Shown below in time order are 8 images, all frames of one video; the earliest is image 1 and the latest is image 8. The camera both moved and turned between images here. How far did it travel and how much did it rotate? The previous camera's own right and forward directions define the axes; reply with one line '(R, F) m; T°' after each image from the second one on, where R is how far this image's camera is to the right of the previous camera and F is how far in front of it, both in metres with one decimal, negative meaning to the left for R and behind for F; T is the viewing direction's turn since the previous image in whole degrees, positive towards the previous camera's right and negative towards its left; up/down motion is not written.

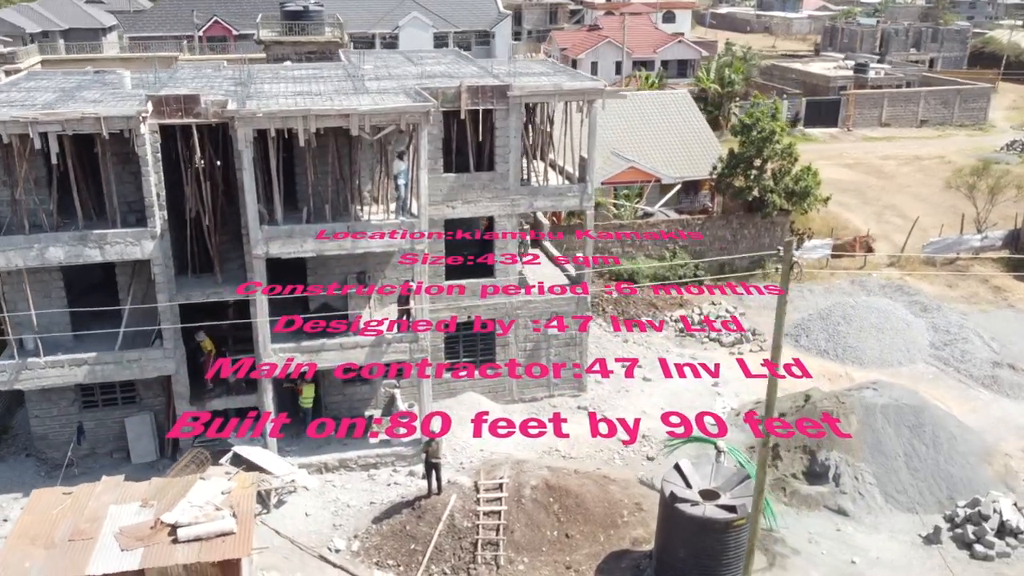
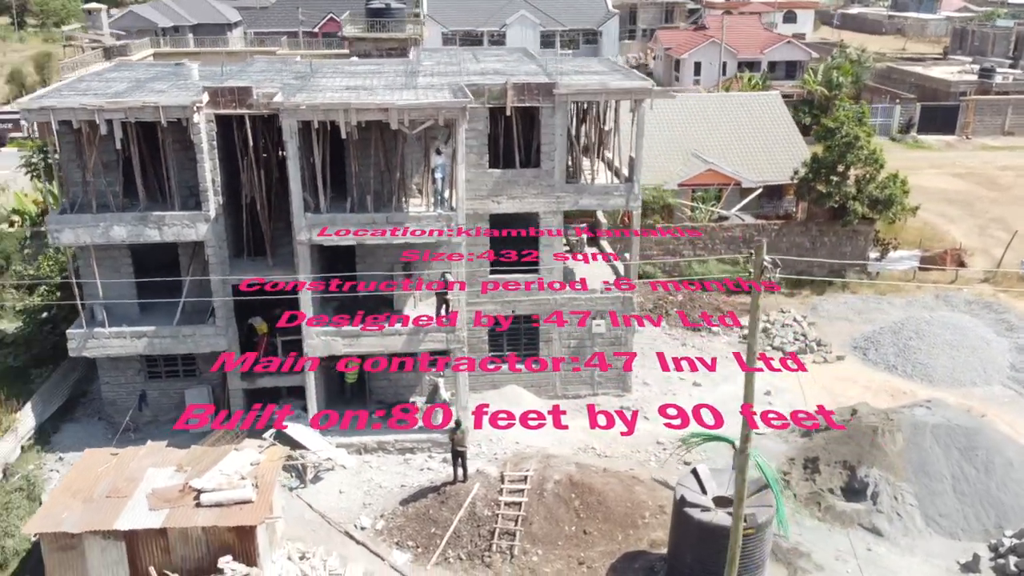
(+2.1, -0.2) m; -7°
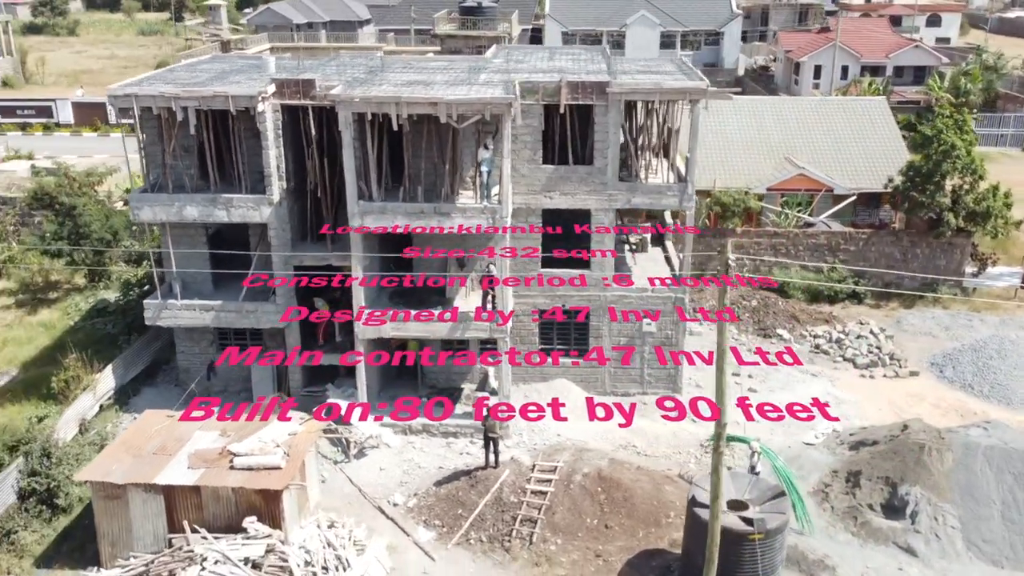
(+2.3, -0.3) m; -8°
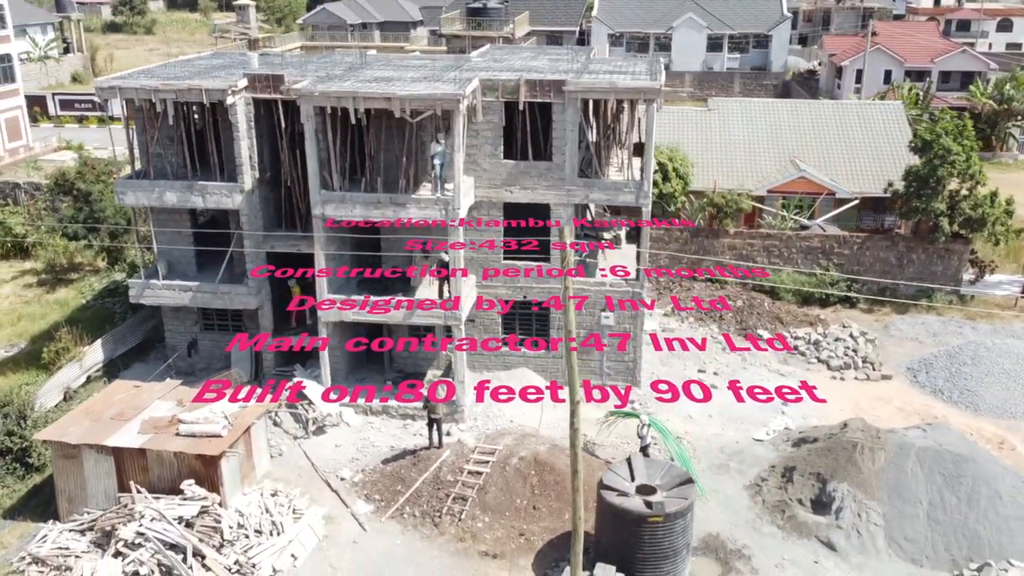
(+3.4, -0.8) m; -5°
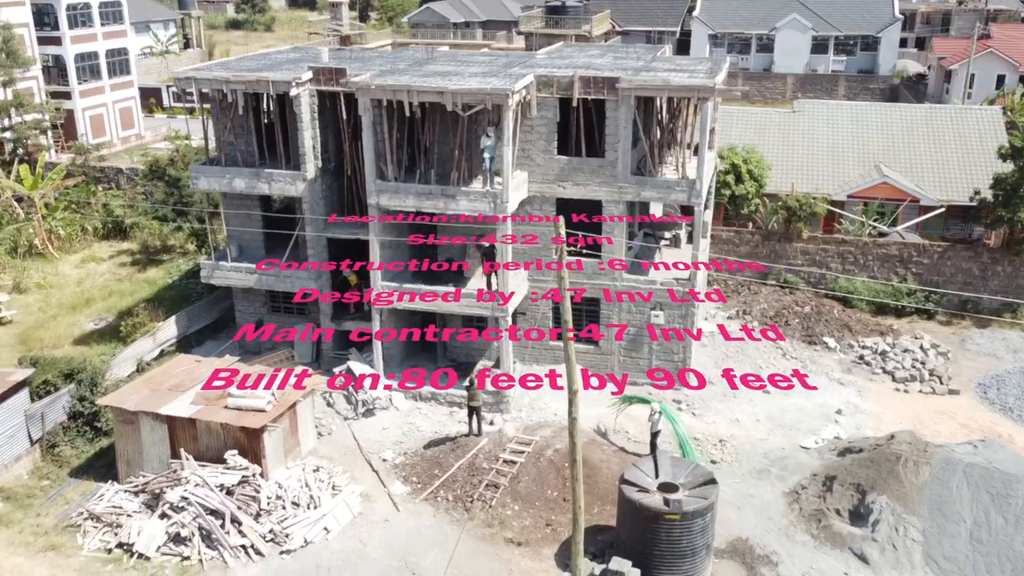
(+1.7, -0.2) m; -7°
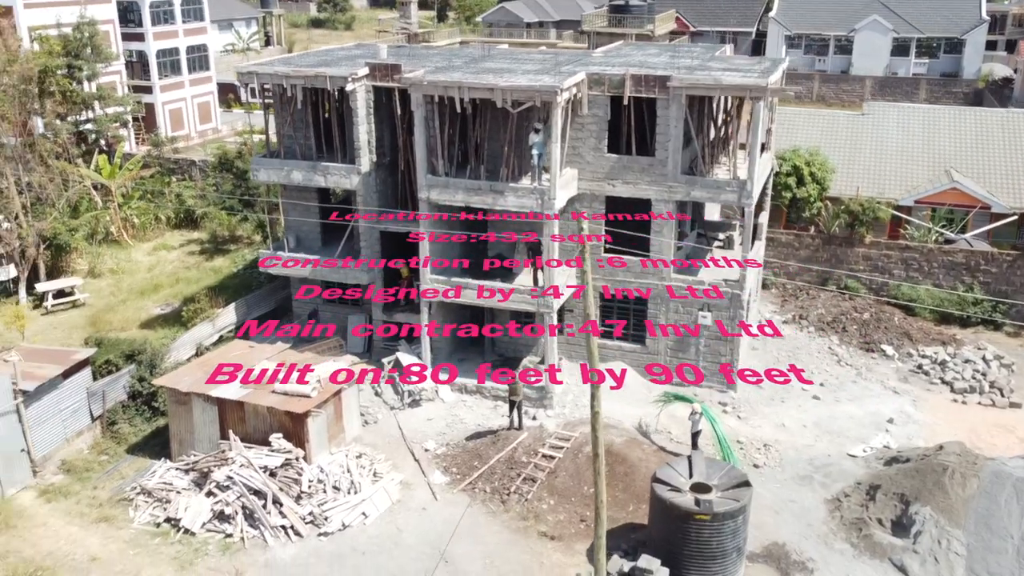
(+0.8, -0.2) m; -5°
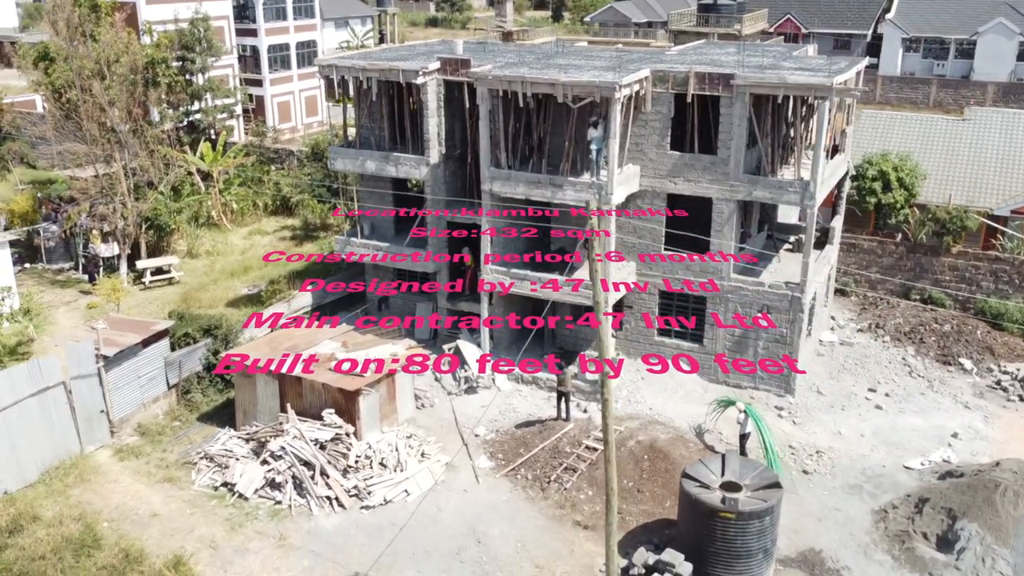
(+1.6, -0.4) m; -7°
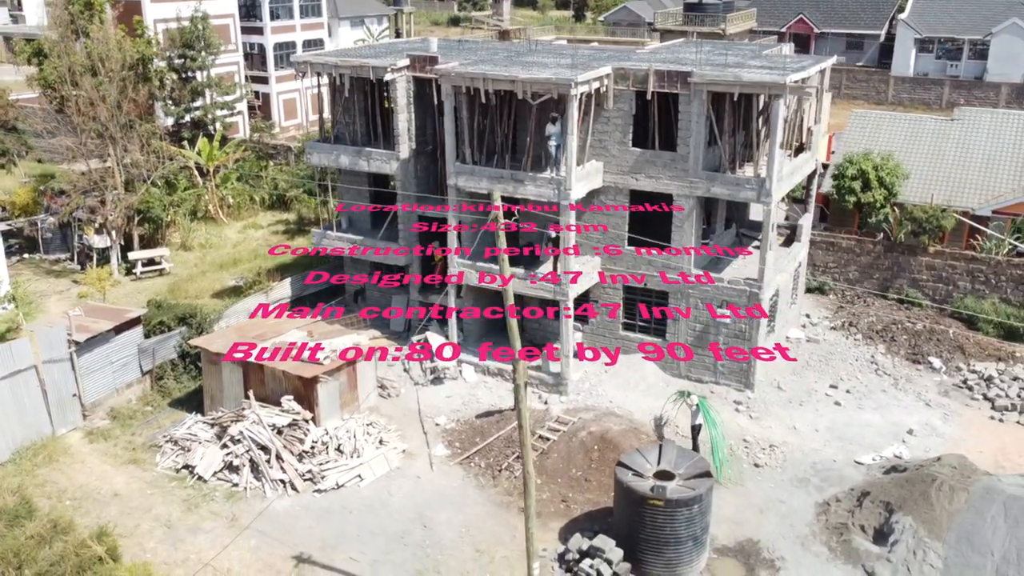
(+2.0, -0.5) m; -2°
